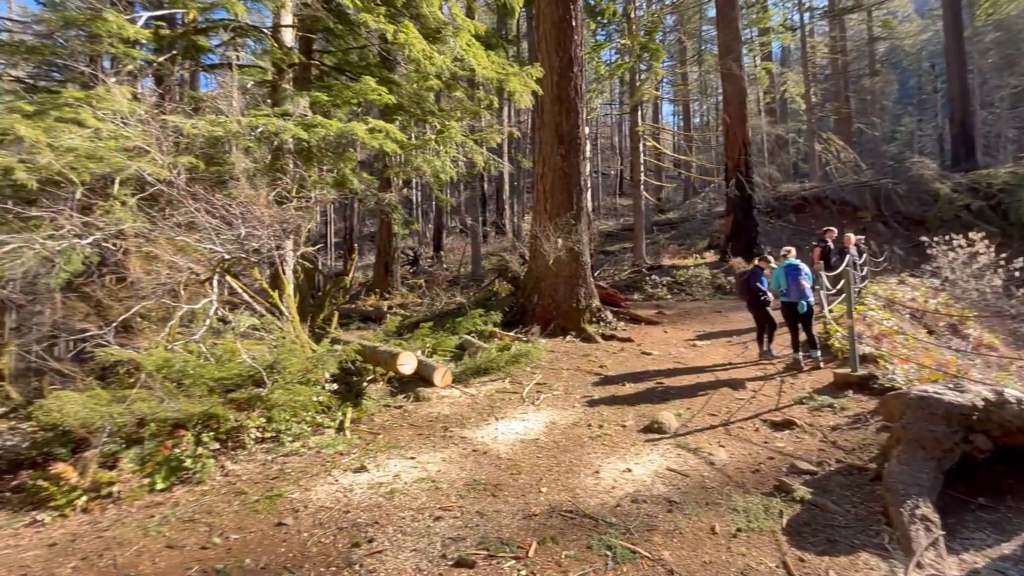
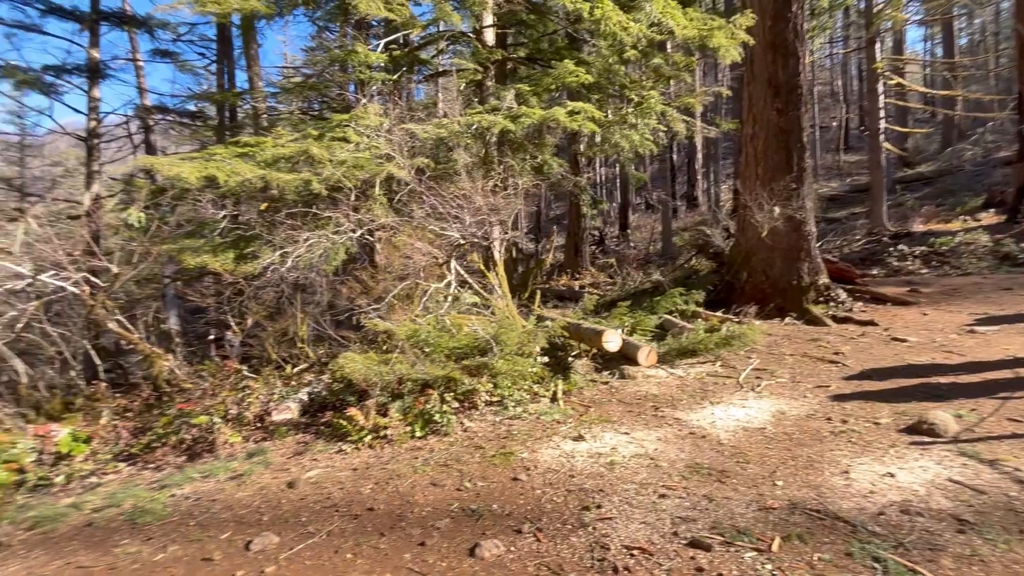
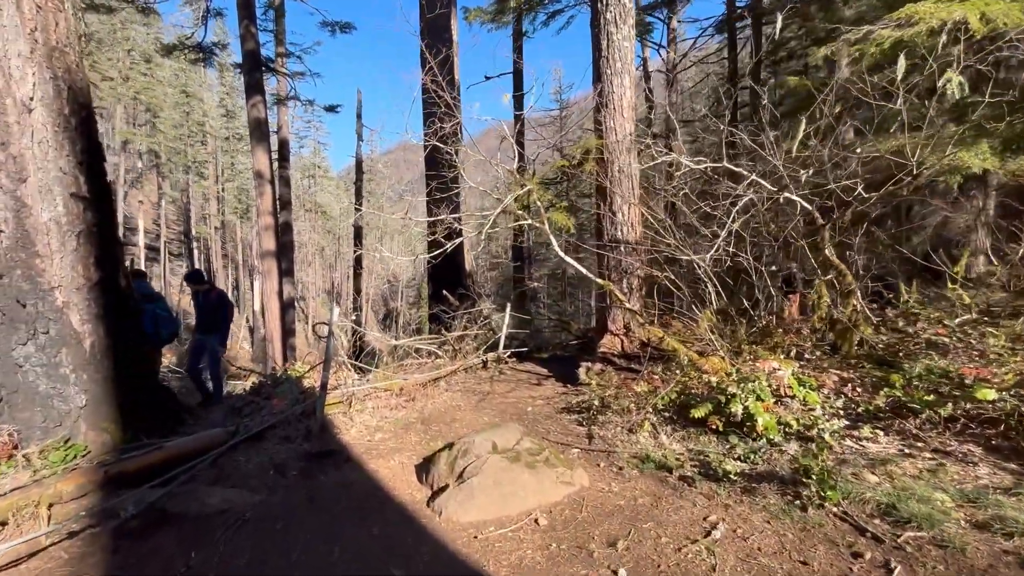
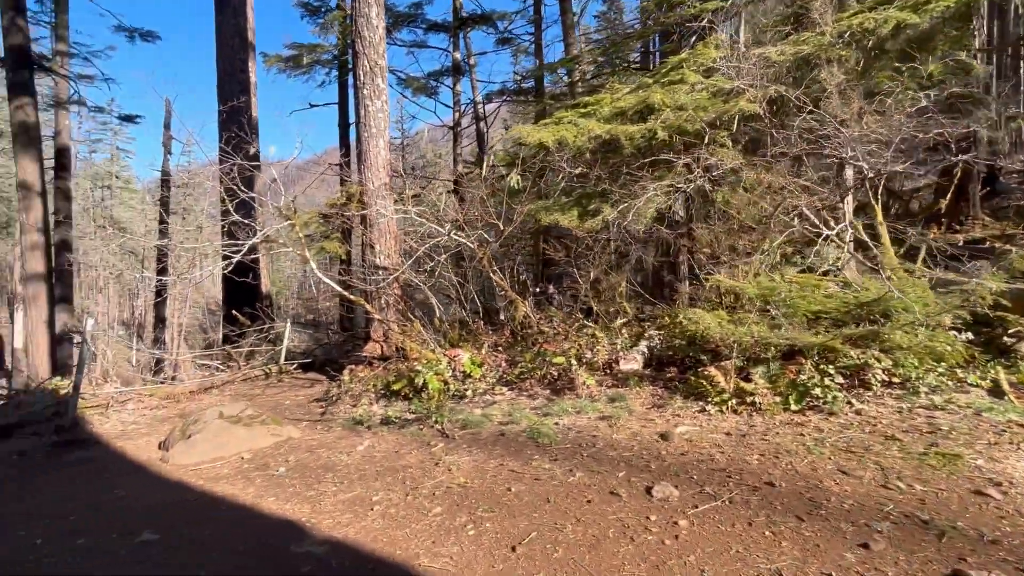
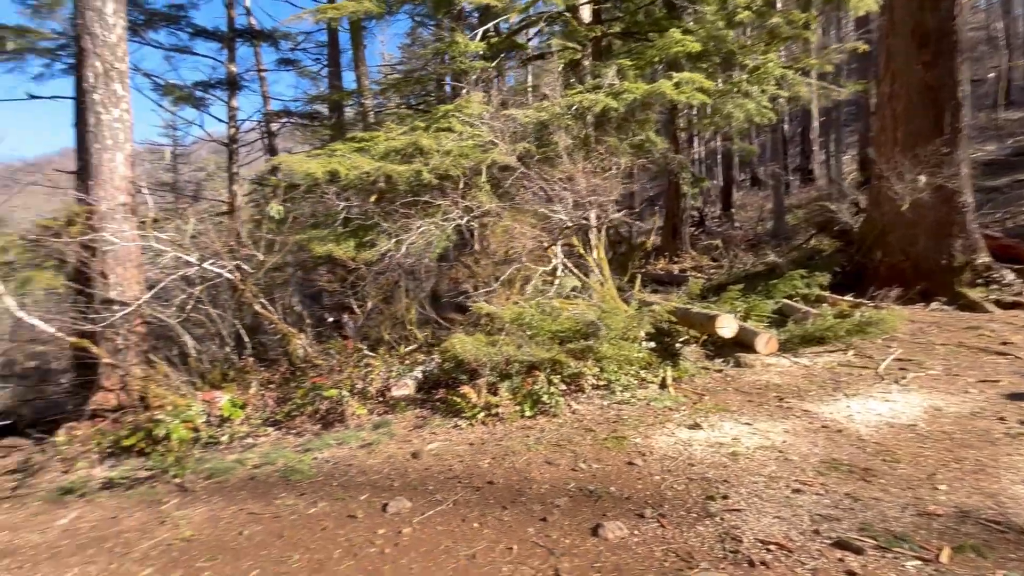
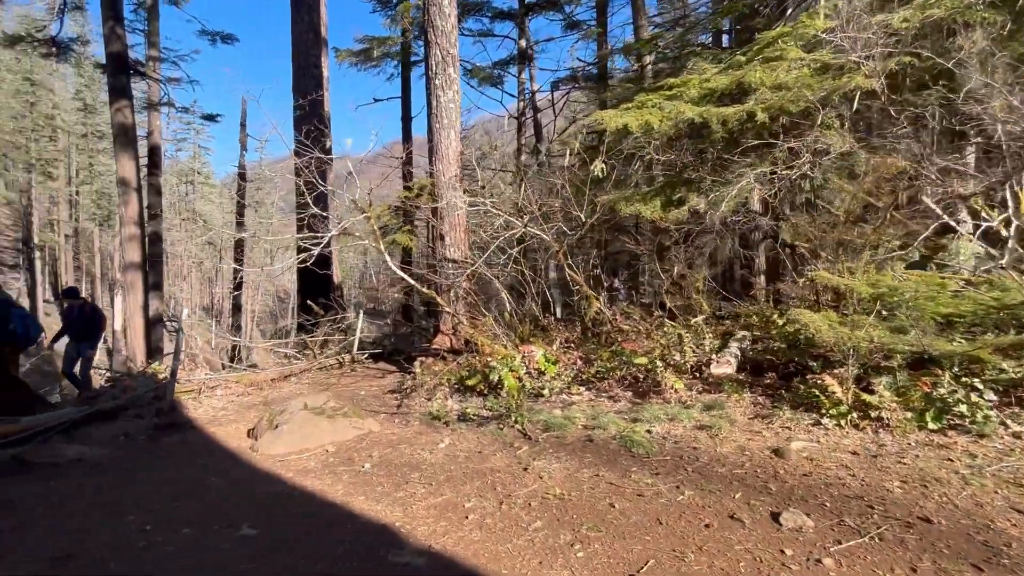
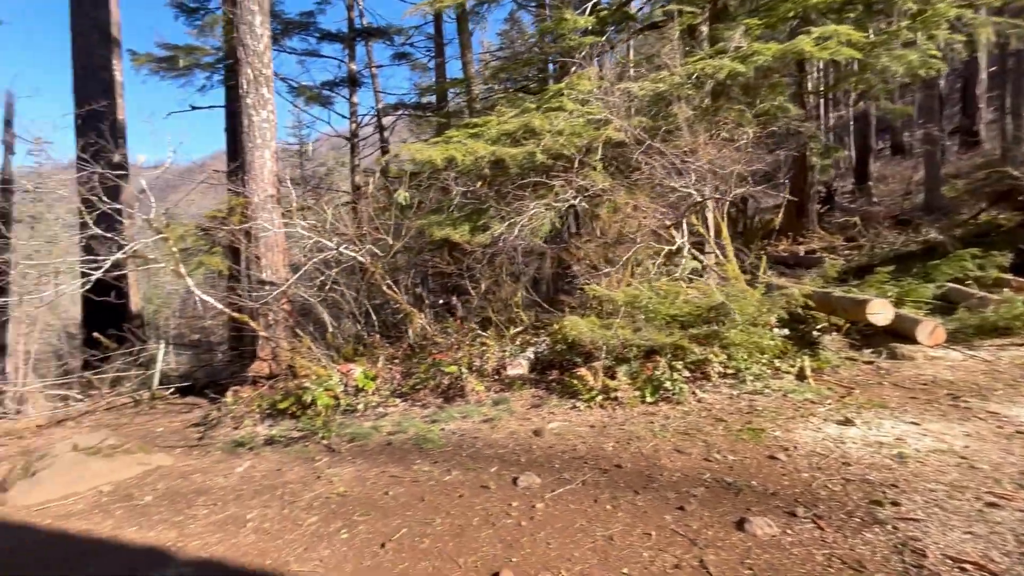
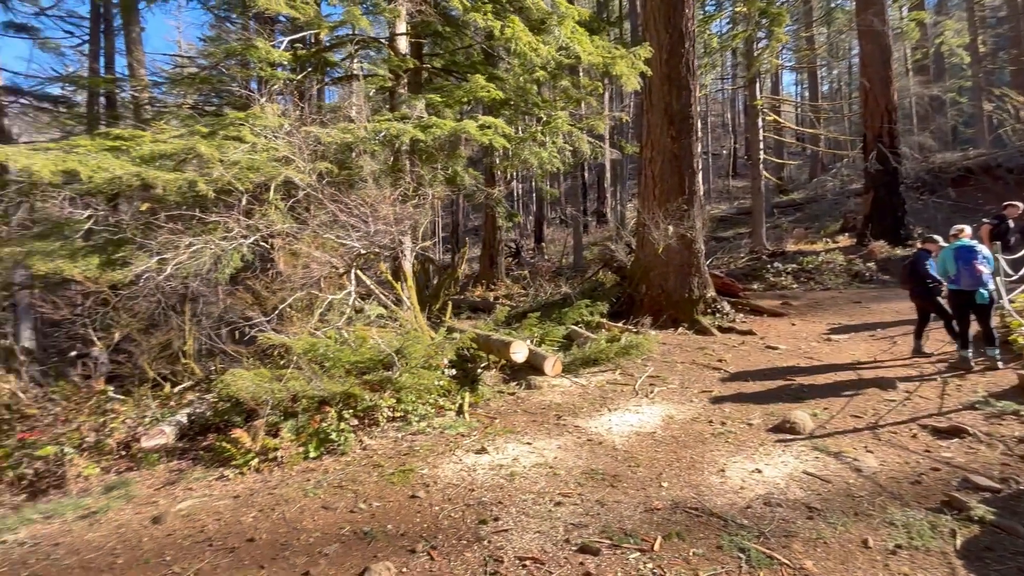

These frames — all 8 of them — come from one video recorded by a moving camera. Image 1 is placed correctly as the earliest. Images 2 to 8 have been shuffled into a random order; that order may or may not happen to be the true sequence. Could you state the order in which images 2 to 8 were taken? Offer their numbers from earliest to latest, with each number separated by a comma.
8, 2, 5, 7, 4, 6, 3
